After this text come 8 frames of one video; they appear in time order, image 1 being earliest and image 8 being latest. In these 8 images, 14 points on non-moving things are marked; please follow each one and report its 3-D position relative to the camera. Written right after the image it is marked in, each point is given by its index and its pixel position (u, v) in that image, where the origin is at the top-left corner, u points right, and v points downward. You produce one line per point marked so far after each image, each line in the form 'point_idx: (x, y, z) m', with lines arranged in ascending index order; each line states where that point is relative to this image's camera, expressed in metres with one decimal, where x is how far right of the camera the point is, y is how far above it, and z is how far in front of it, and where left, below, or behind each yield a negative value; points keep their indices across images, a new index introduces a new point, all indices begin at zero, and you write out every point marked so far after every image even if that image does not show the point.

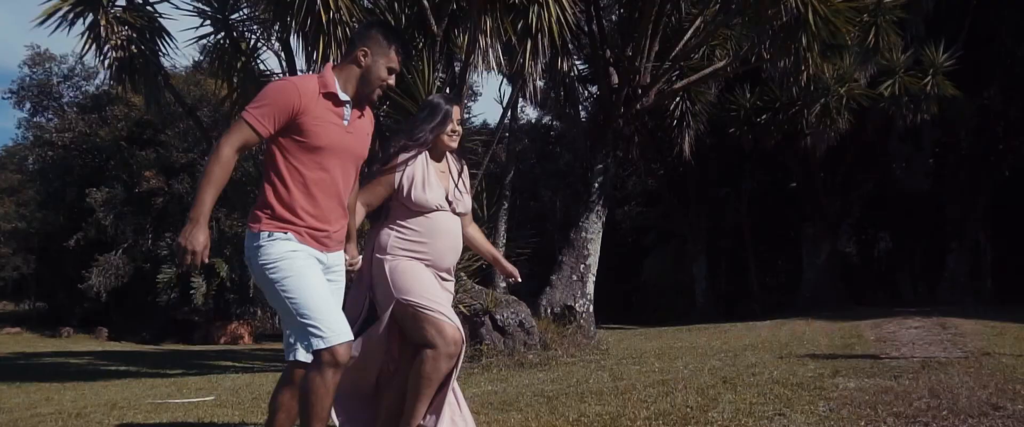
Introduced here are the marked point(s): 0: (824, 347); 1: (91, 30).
0: (+3.1, -1.3, +10.3) m
1: (-3.6, +1.6, +9.0) m
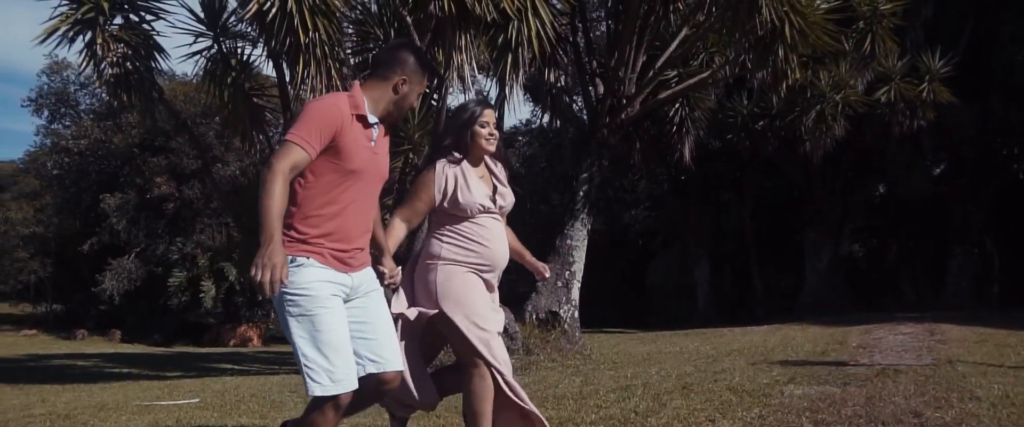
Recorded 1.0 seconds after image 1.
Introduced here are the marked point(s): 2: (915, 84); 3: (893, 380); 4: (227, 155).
0: (+2.9, -1.4, +10.6) m
1: (-3.8, +1.5, +9.4) m
2: (+6.5, +2.1, +17.1) m
3: (+2.4, -1.1, +6.7) m
4: (-5.1, +1.0, +18.8) m
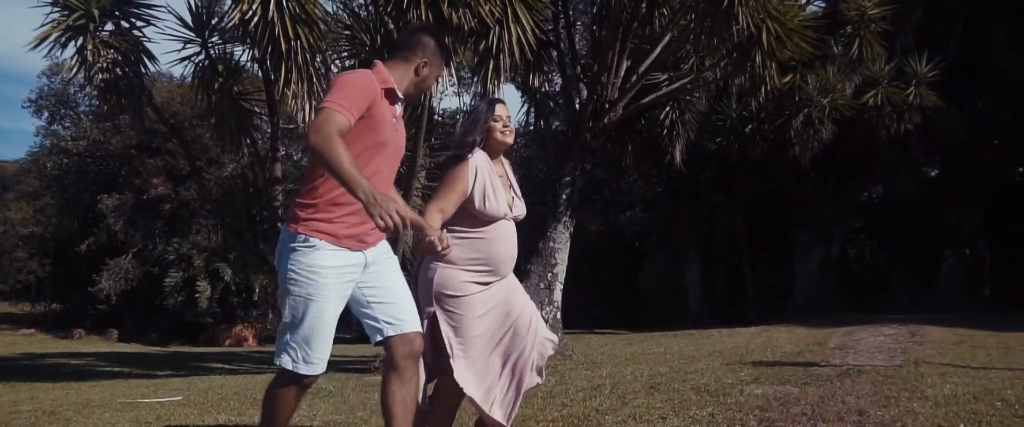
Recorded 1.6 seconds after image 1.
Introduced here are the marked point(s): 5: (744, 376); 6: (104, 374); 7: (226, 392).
0: (+2.7, -1.4, +10.8) m
1: (-4.0, +1.5, +9.6) m
2: (+6.3, +2.0, +17.2) m
3: (+2.2, -1.1, +6.9) m
4: (-5.2, +1.0, +19.0) m
5: (+1.7, -1.2, +7.7) m
6: (-4.6, -1.8, +11.9) m
7: (-2.4, -1.5, +8.7) m
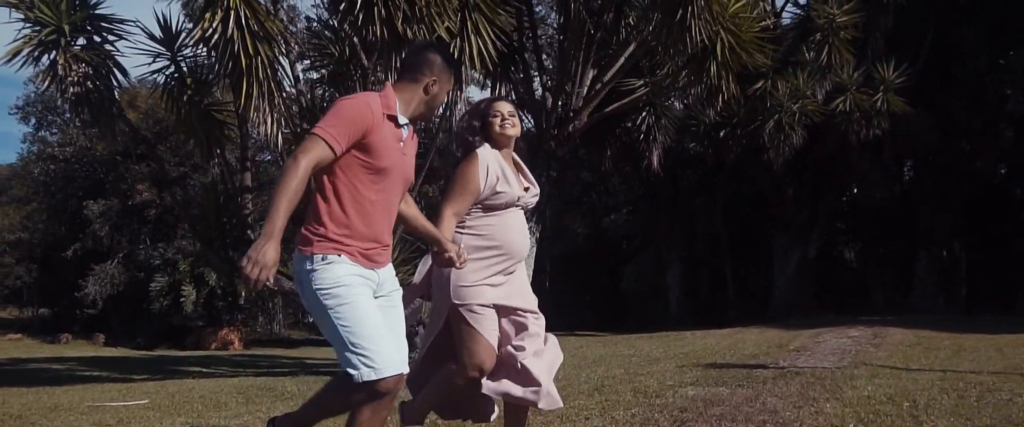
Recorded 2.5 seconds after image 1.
0: (+2.4, -1.5, +11.1) m
1: (-4.3, +1.4, +9.9) m
2: (+5.9, +2.0, +17.5) m
3: (+1.9, -1.2, +7.2) m
4: (-5.6, +0.9, +19.3) m
5: (+1.3, -1.3, +8.0) m
6: (-5.0, -1.9, +12.2) m
7: (-2.8, -1.6, +9.0) m
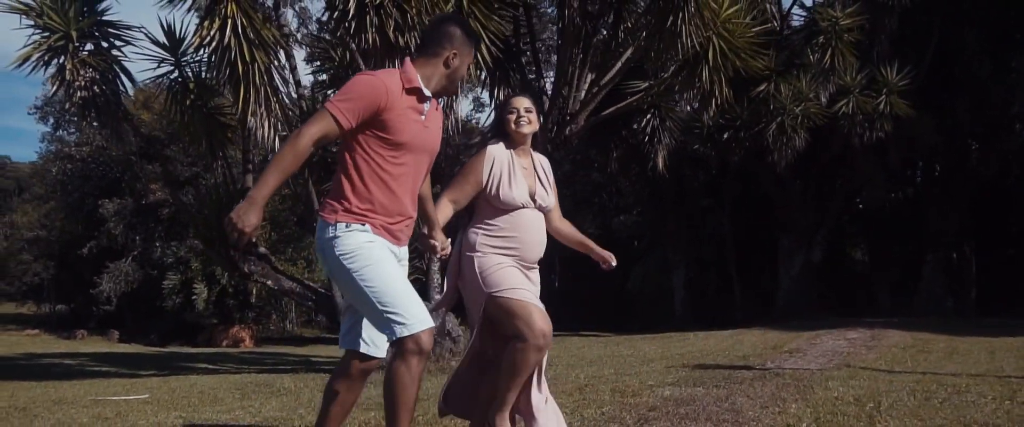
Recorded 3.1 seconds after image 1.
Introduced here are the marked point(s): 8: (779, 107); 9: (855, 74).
0: (+2.3, -1.5, +11.2) m
1: (-4.4, +1.4, +10.2) m
2: (+6.0, +1.9, +17.6) m
3: (+1.8, -1.2, +7.4) m
4: (-5.5, +0.9, +19.6) m
5: (+1.2, -1.3, +8.2) m
6: (-5.0, -1.9, +12.5) m
7: (-2.8, -1.6, +9.3) m
8: (+4.4, +1.8, +17.3) m
9: (+5.7, +2.3, +17.5) m
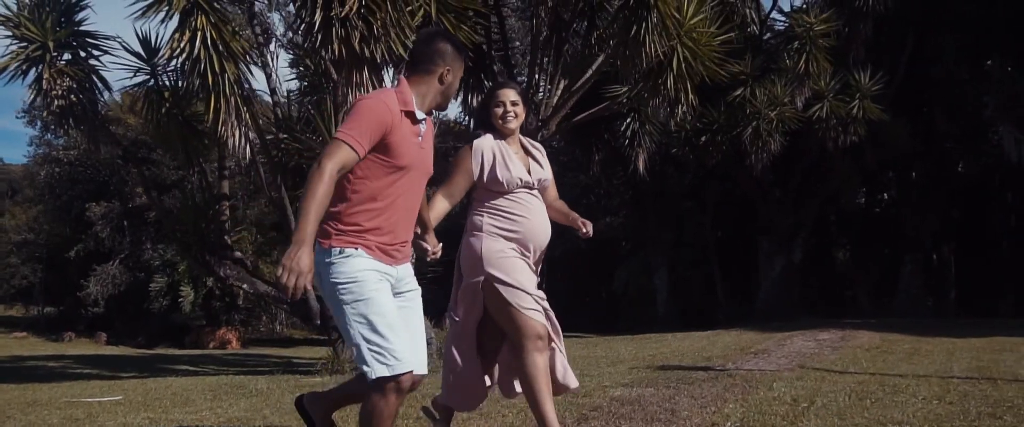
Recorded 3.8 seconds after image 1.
0: (+2.0, -1.6, +11.5) m
1: (-4.7, +1.3, +10.5) m
2: (+5.7, +1.9, +17.9) m
3: (+1.4, -1.2, +7.7) m
4: (-5.8, +0.9, +19.9) m
5: (+0.9, -1.3, +8.5) m
6: (-5.3, -2.0, +12.7) m
7: (-3.2, -1.6, +9.5) m
8: (+4.0, +1.7, +17.5) m
9: (+5.4, +2.3, +17.8) m
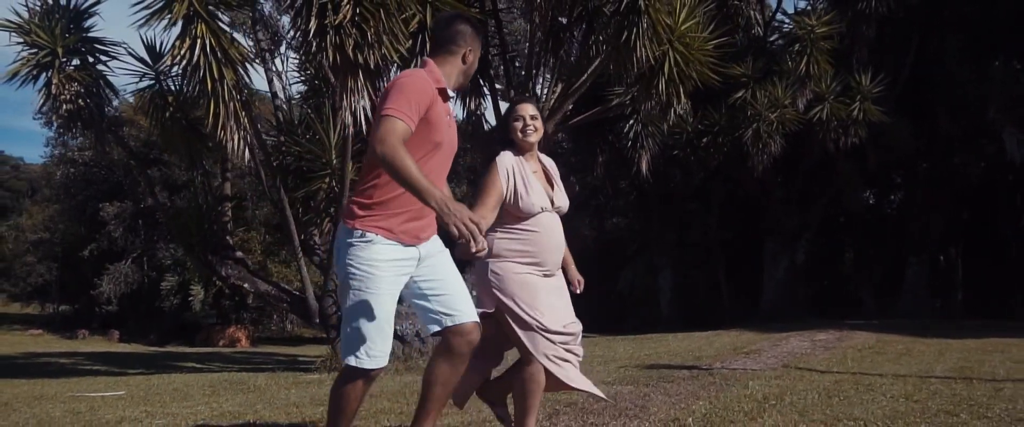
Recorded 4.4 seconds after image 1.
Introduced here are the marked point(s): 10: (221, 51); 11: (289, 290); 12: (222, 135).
0: (+1.9, -1.6, +11.7) m
1: (-4.8, +1.3, +10.8) m
2: (+5.7, +1.9, +18.1) m
3: (+1.3, -1.3, +7.9) m
4: (-5.7, +0.9, +20.2) m
5: (+0.8, -1.4, +8.7) m
6: (-5.4, -2.0, +13.1) m
7: (-3.2, -1.6, +9.8) m
8: (+4.1, +1.7, +17.7) m
9: (+5.4, +2.2, +17.9) m
10: (-2.6, +1.5, +9.4) m
11: (-2.5, -0.9, +12.0) m
12: (-2.6, +0.7, +9.5) m
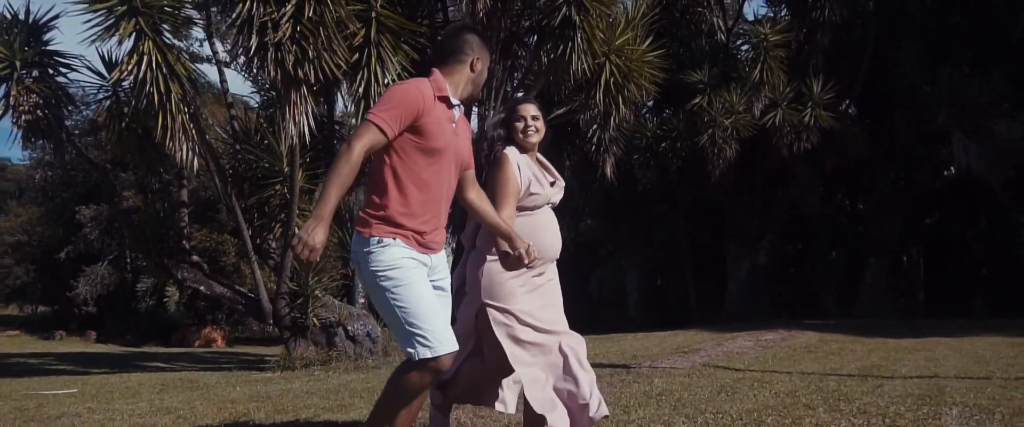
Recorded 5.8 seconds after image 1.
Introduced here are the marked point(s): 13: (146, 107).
0: (+1.3, -1.7, +12.2) m
1: (-5.4, +1.2, +11.3) m
2: (+5.1, +1.8, +18.6) m
3: (+0.7, -1.3, +8.4) m
4: (-6.4, +0.8, +20.7) m
5: (+0.2, -1.4, +9.2) m
6: (-6.0, -2.0, +13.5) m
7: (-3.9, -1.7, +10.3) m
8: (+3.4, +1.6, +18.2) m
9: (+4.8, +2.2, +18.4) m
10: (-3.2, +1.4, +9.9) m
11: (-3.1, -0.9, +12.5) m
12: (-3.2, +0.6, +10.0) m
13: (-3.4, +1.0, +9.9) m
